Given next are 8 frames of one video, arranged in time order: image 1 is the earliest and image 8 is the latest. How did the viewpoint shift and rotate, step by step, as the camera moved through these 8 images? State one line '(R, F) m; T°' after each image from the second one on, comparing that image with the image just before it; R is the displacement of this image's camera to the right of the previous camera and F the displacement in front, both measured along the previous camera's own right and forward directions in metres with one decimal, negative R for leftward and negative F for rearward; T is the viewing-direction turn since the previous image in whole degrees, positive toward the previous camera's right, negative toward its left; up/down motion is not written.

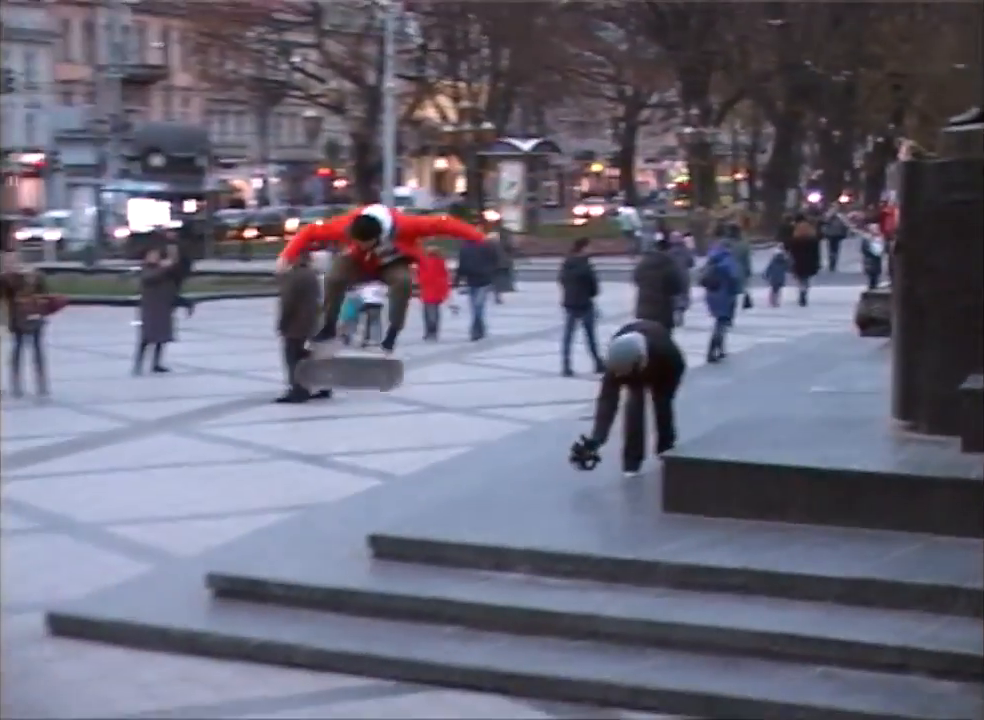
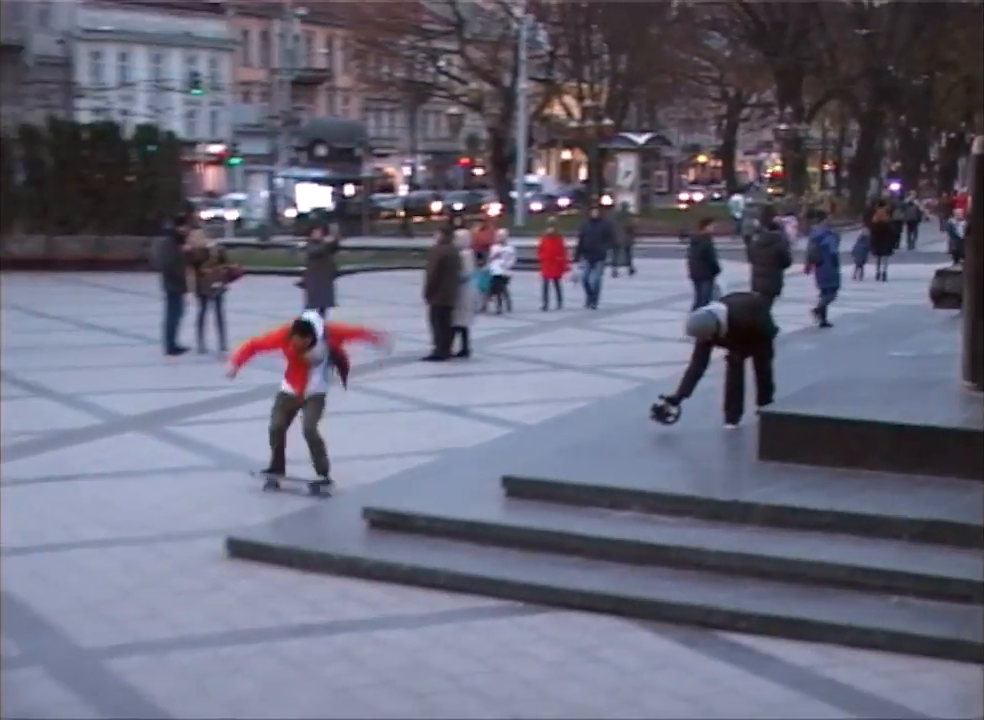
(0.0, -1.5) m; -4°
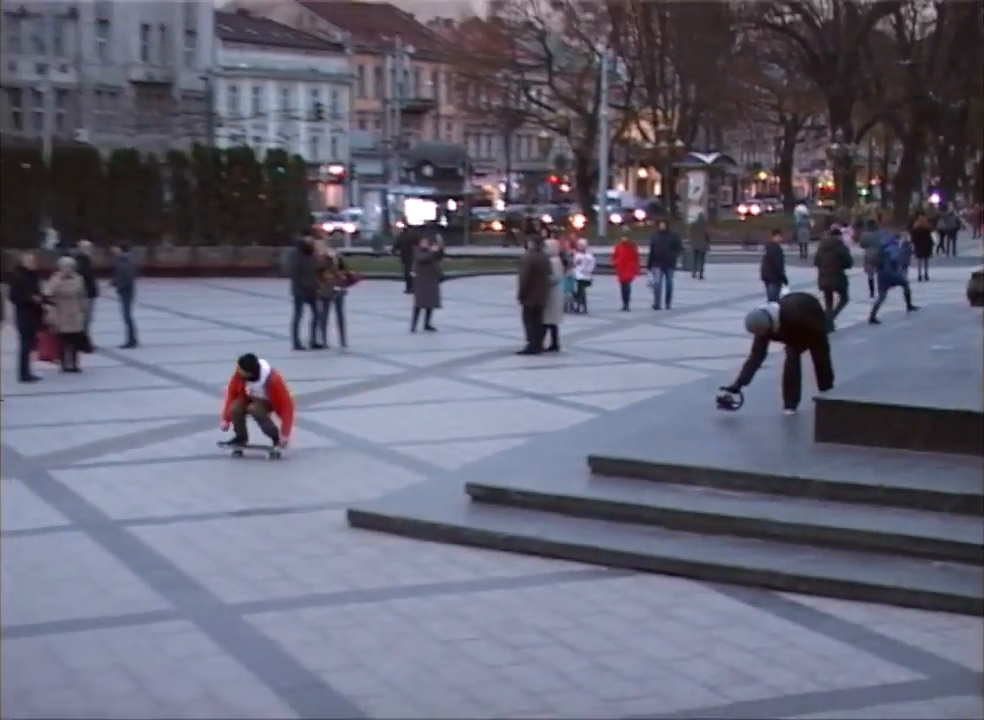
(-0.1, -1.6) m; -2°
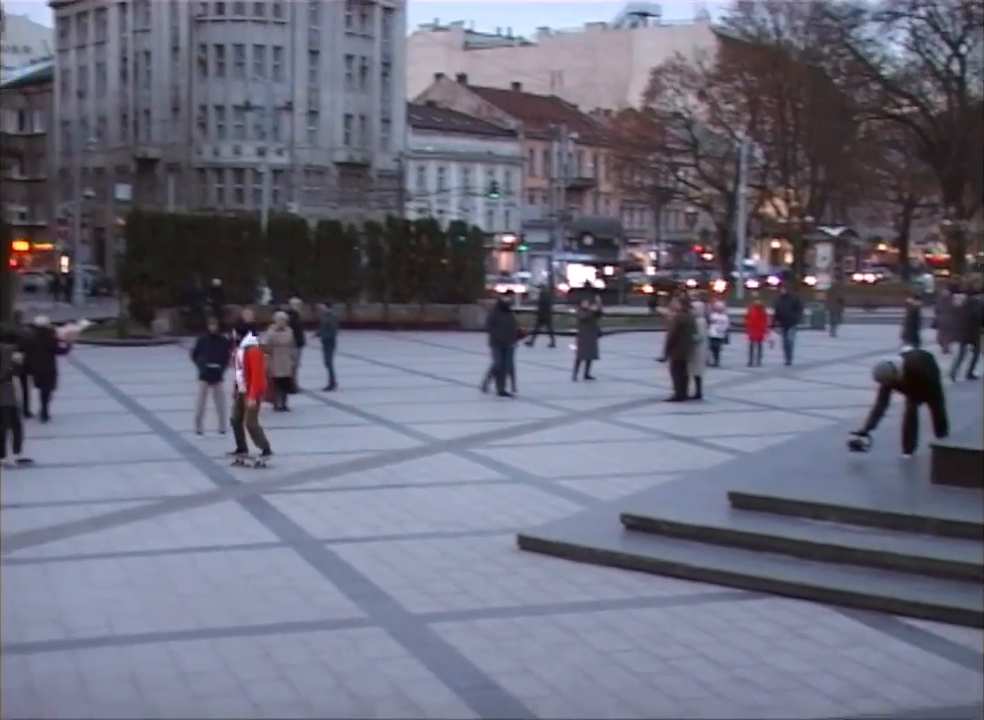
(-0.3, -1.9) m; -4°
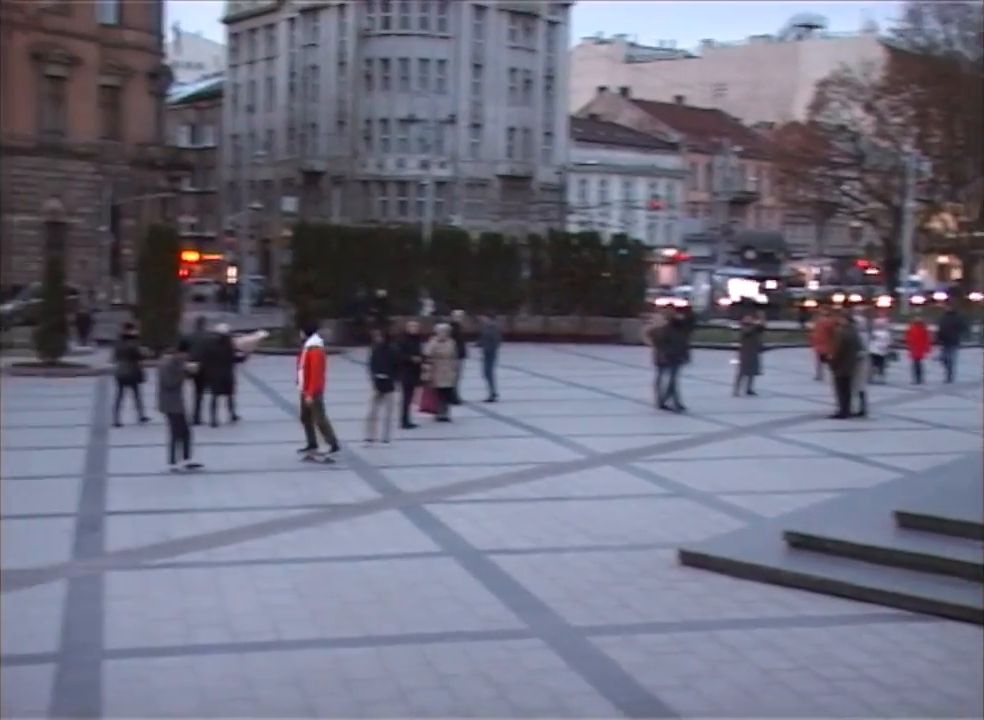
(-0.2, 0.0) m; -5°
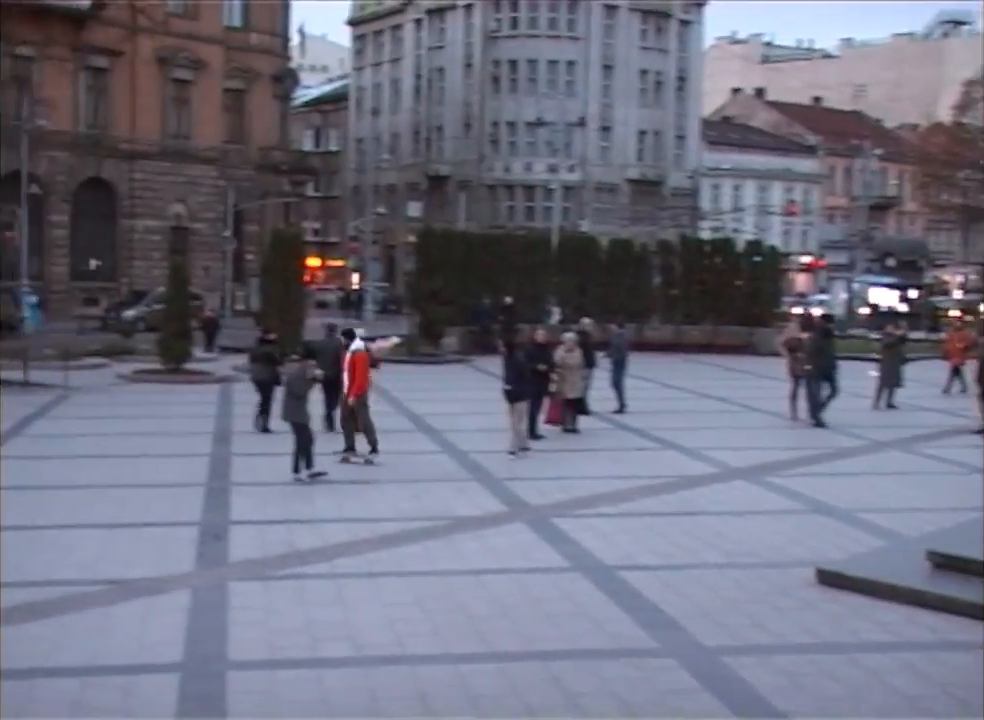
(-0.1, +0.4) m; -4°
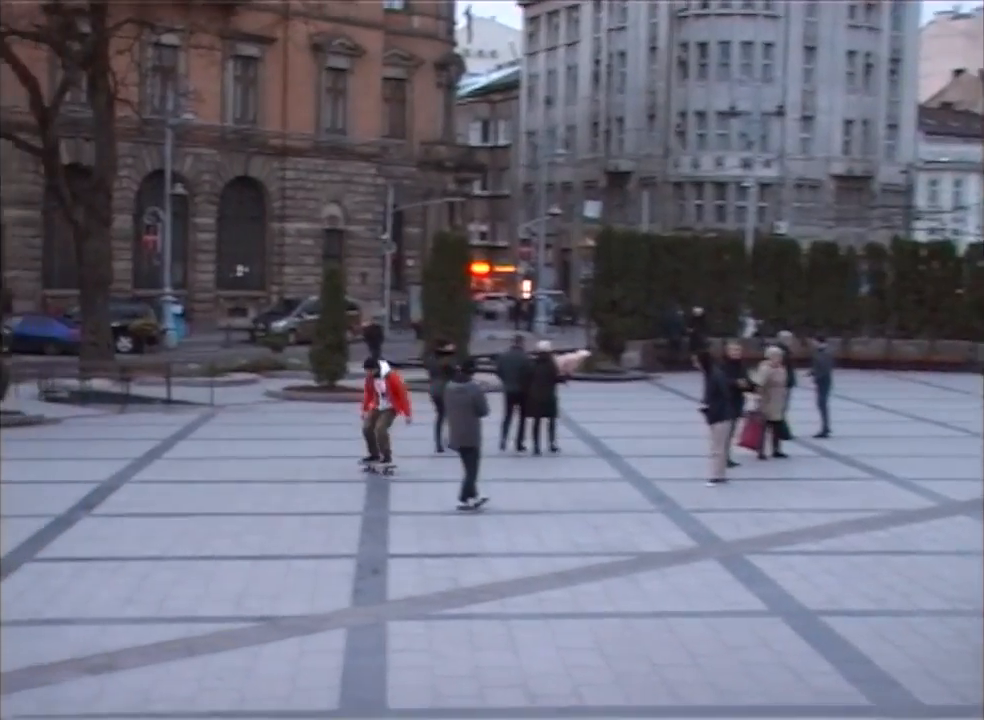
(-0.3, +1.5) m; -5°
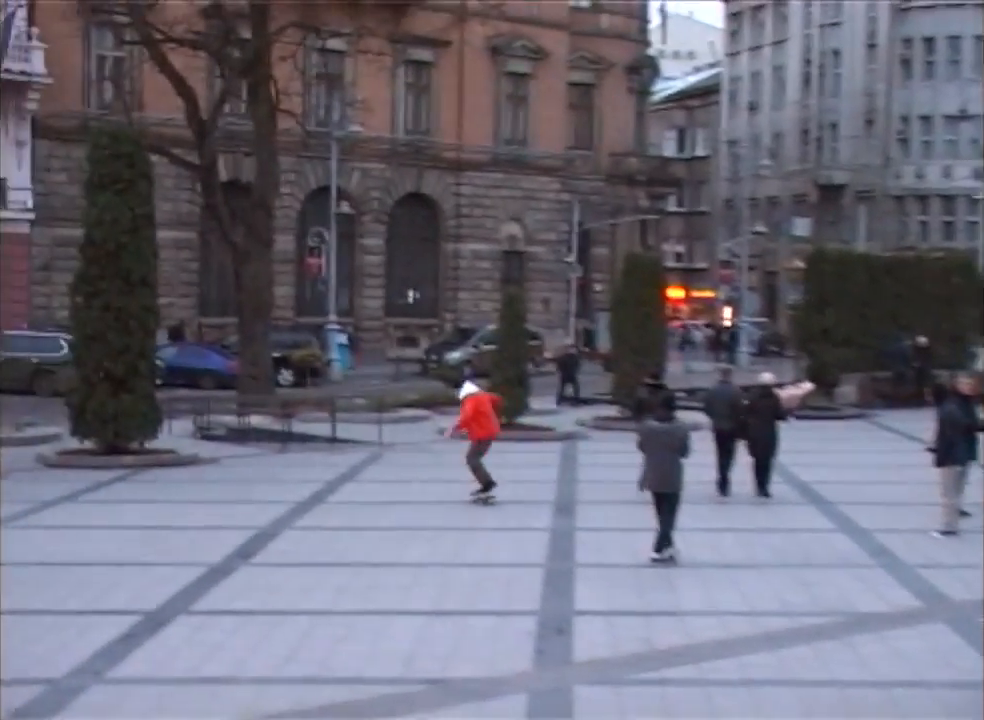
(-0.3, +1.3) m; -5°
